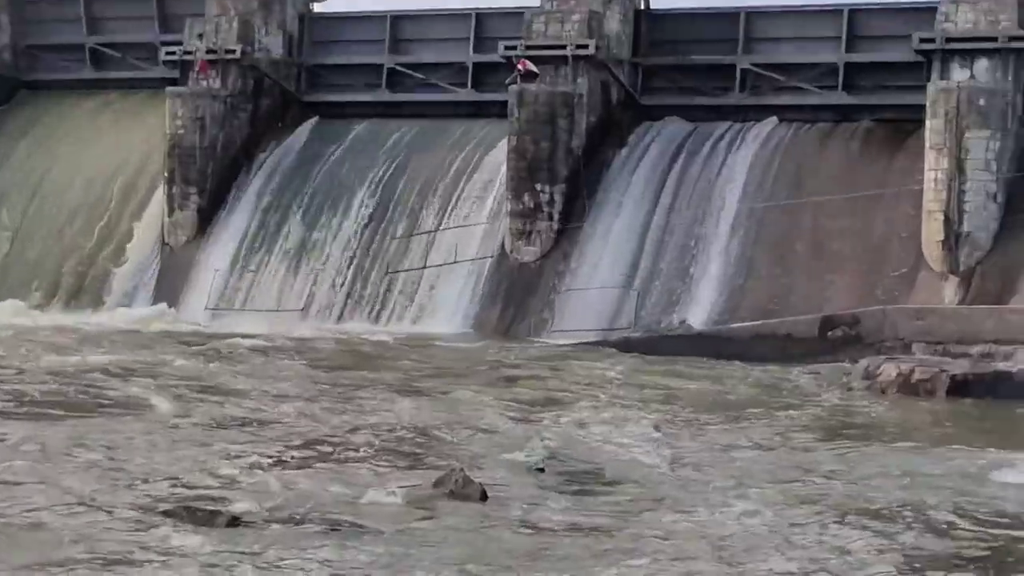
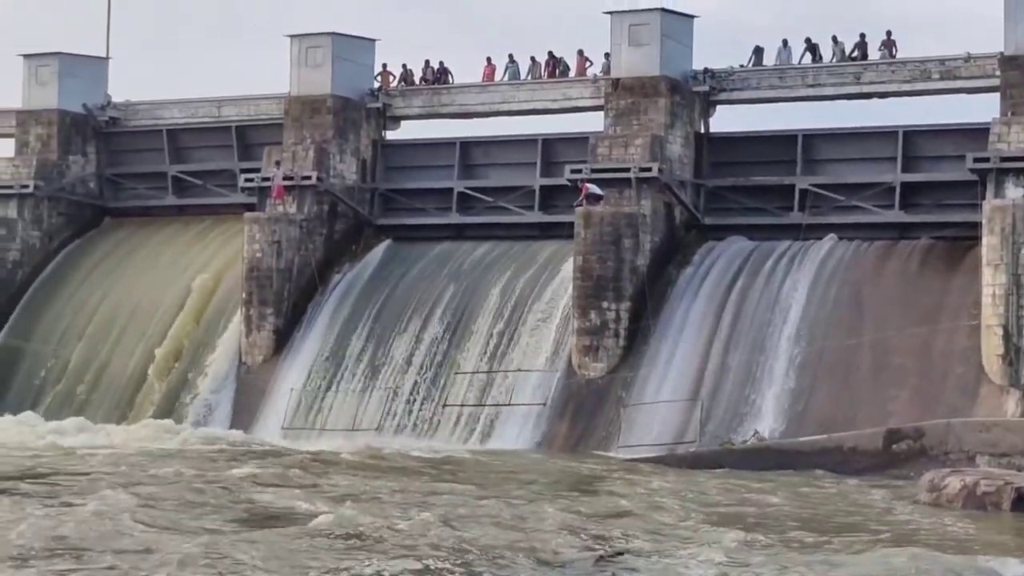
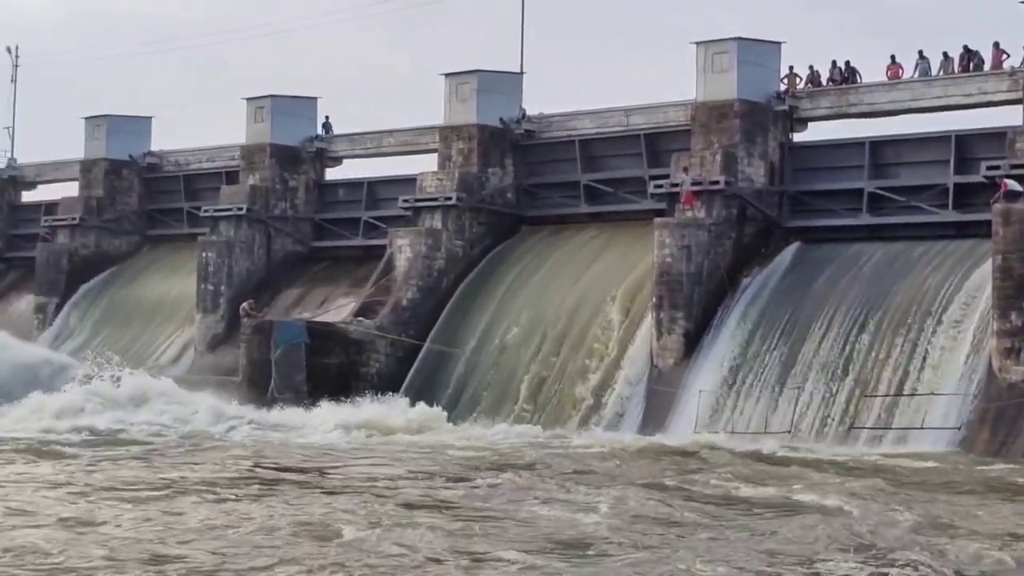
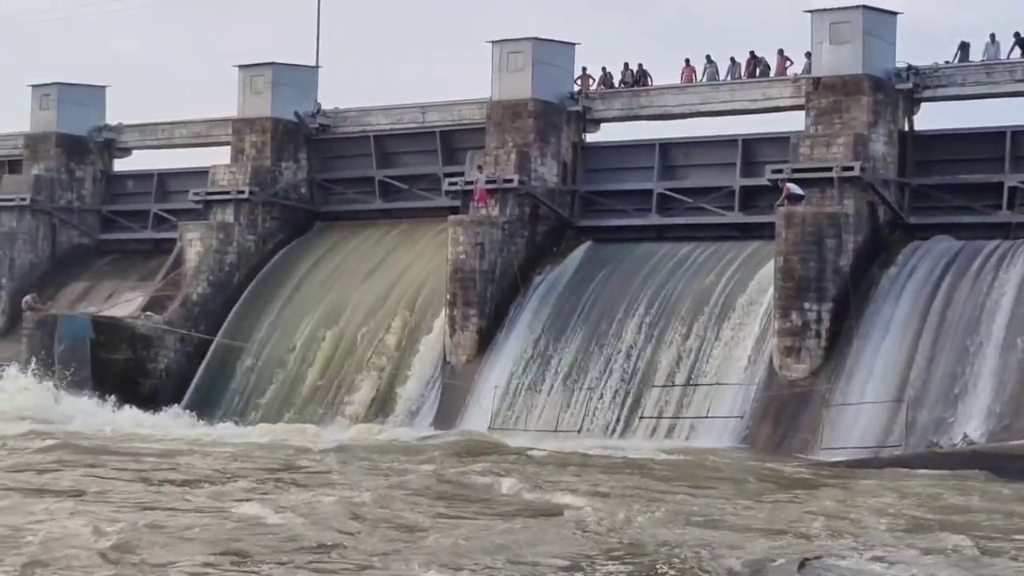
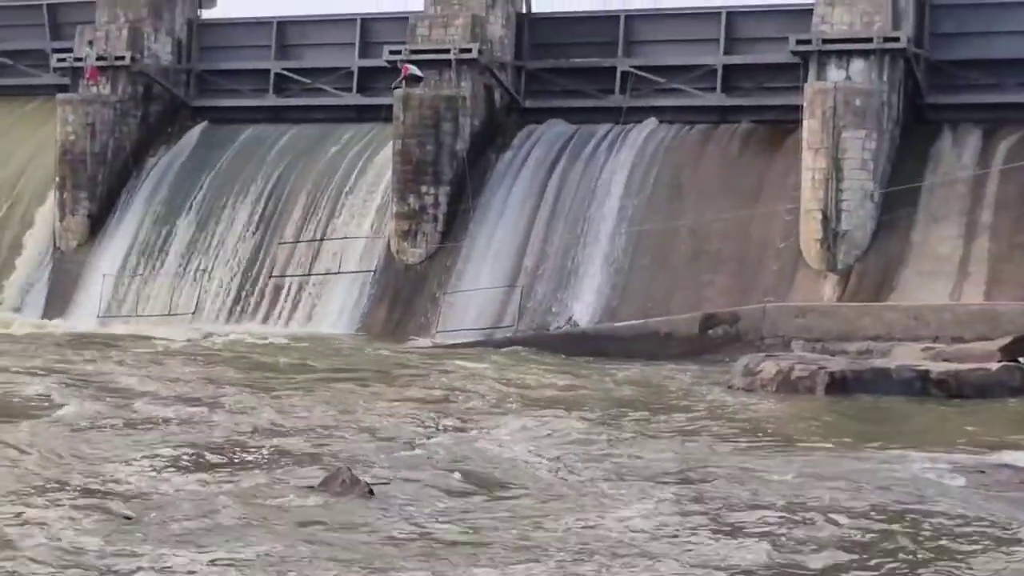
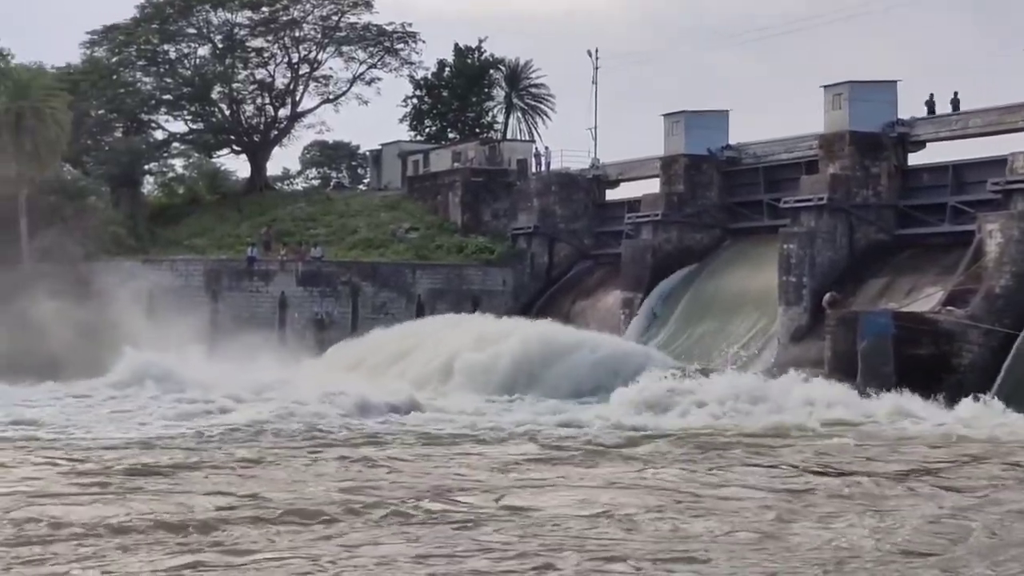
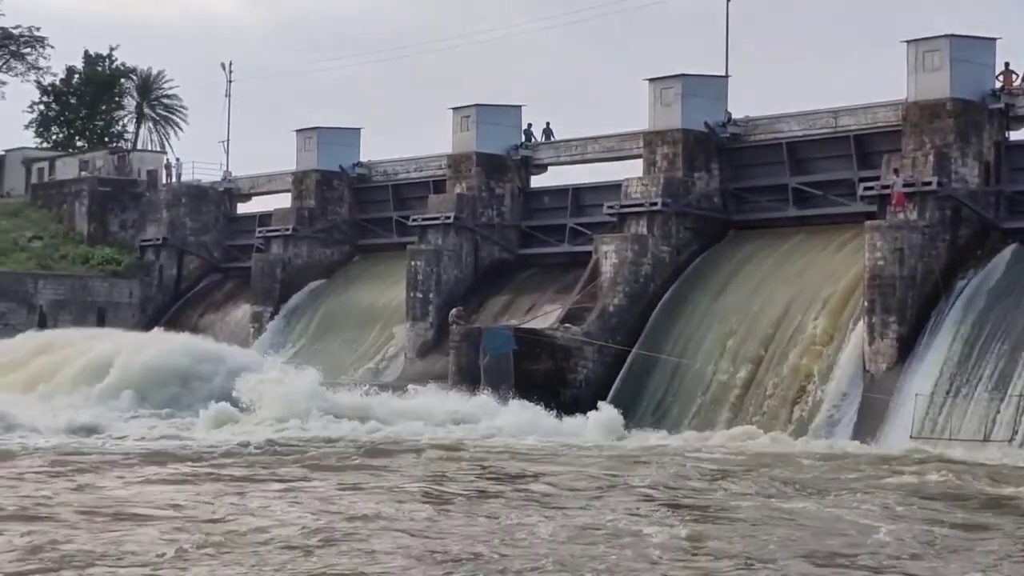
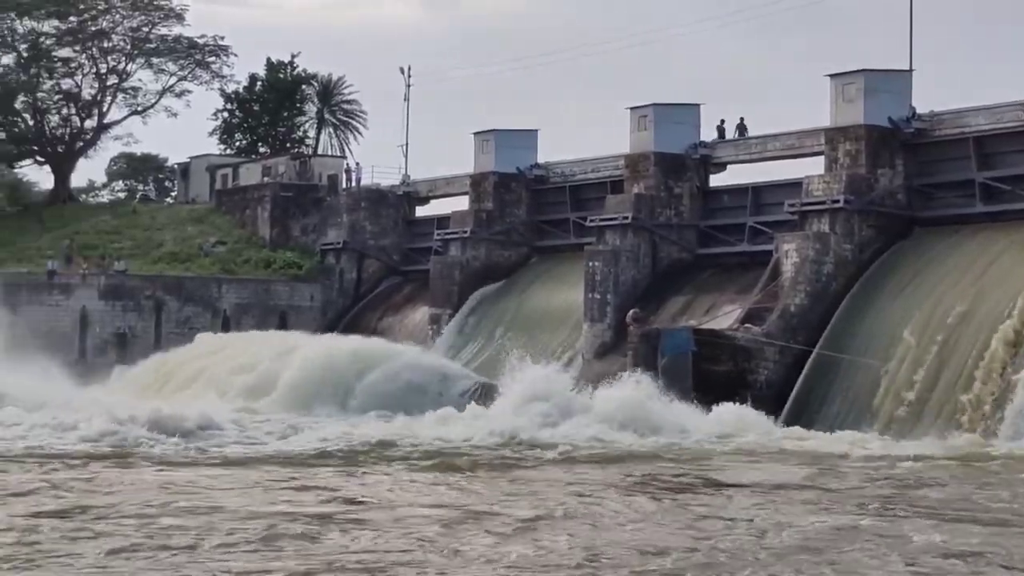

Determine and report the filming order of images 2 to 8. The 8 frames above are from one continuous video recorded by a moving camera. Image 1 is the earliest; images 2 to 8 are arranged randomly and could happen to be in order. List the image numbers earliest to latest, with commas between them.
5, 2, 4, 3, 7, 8, 6
